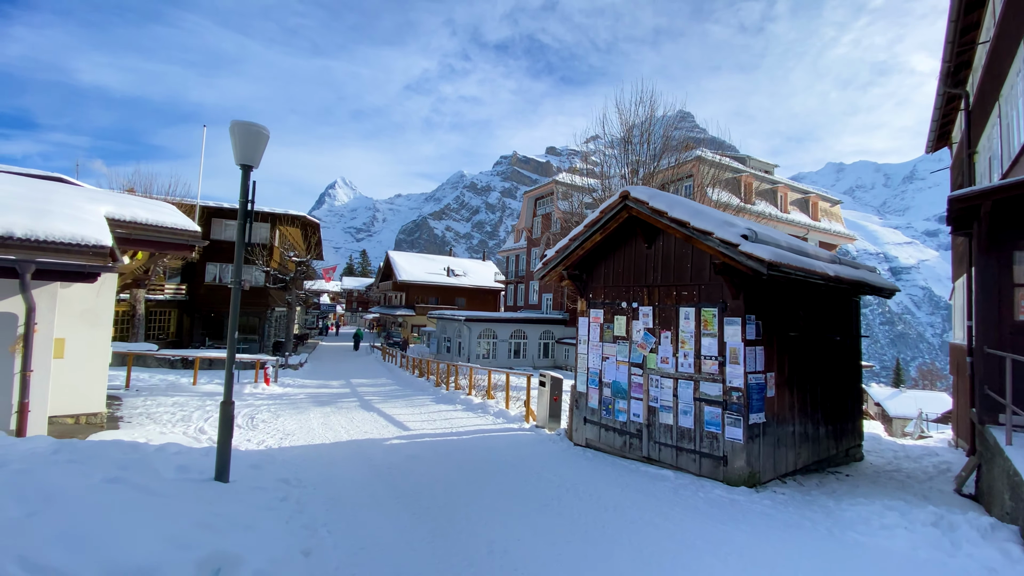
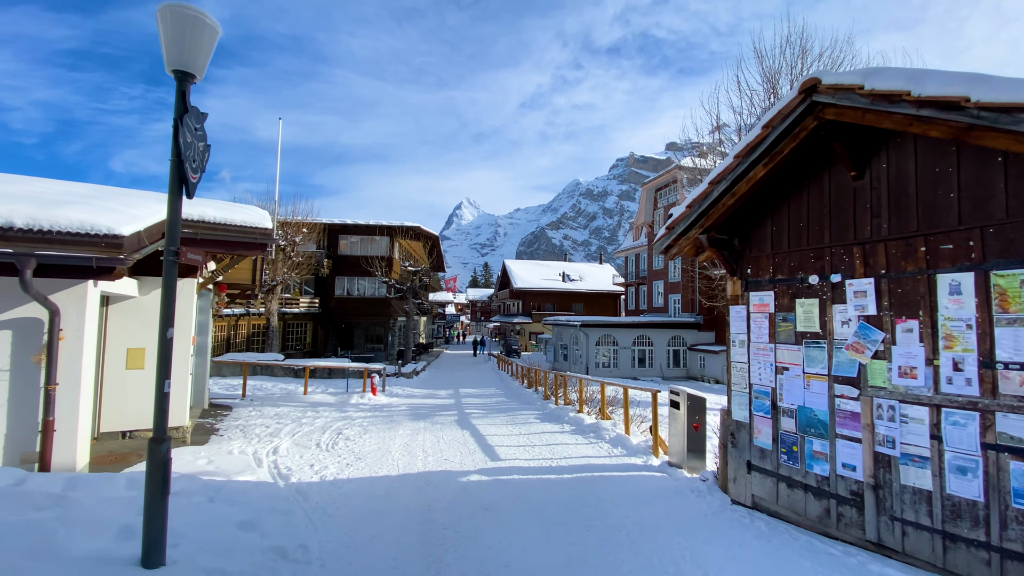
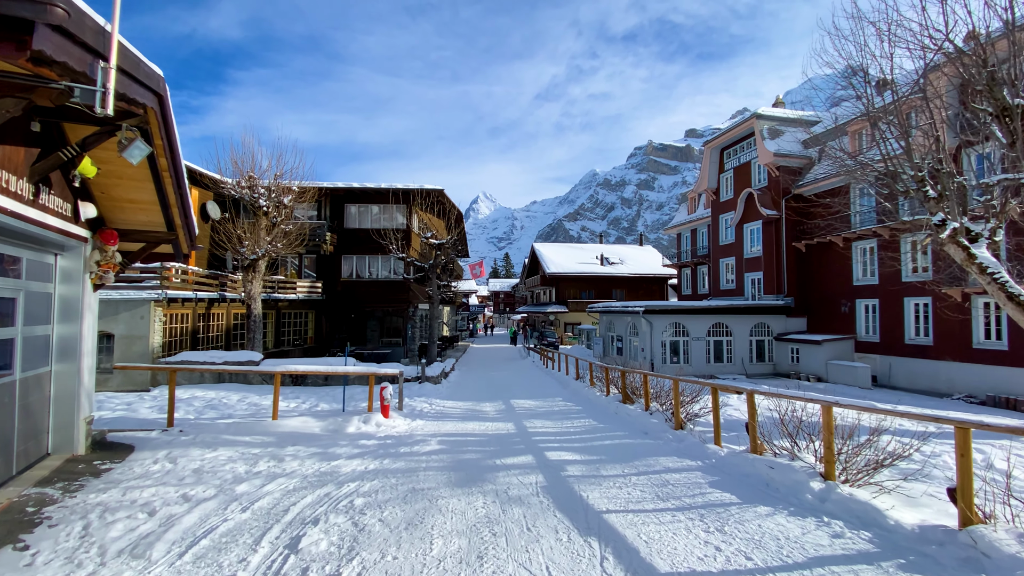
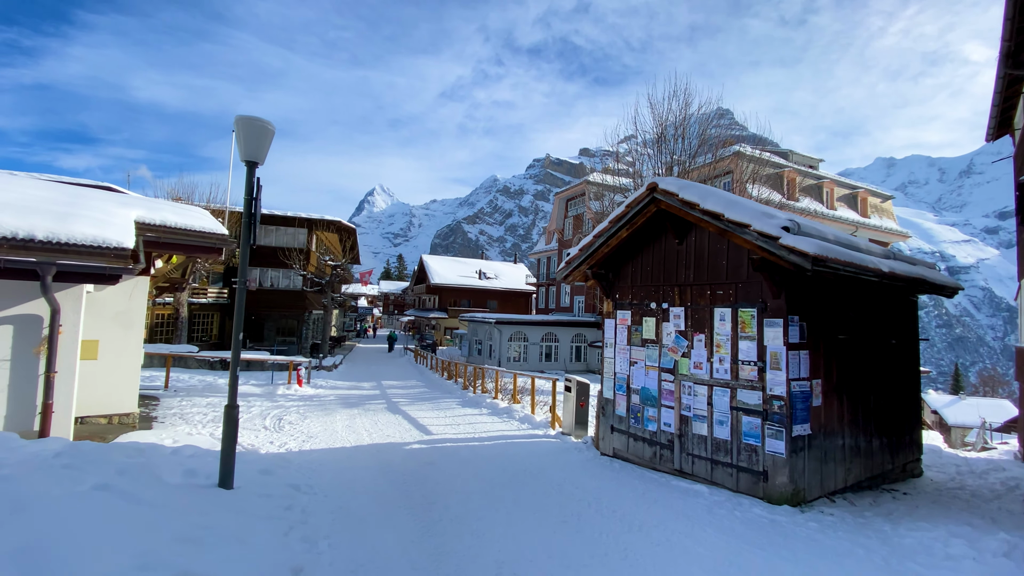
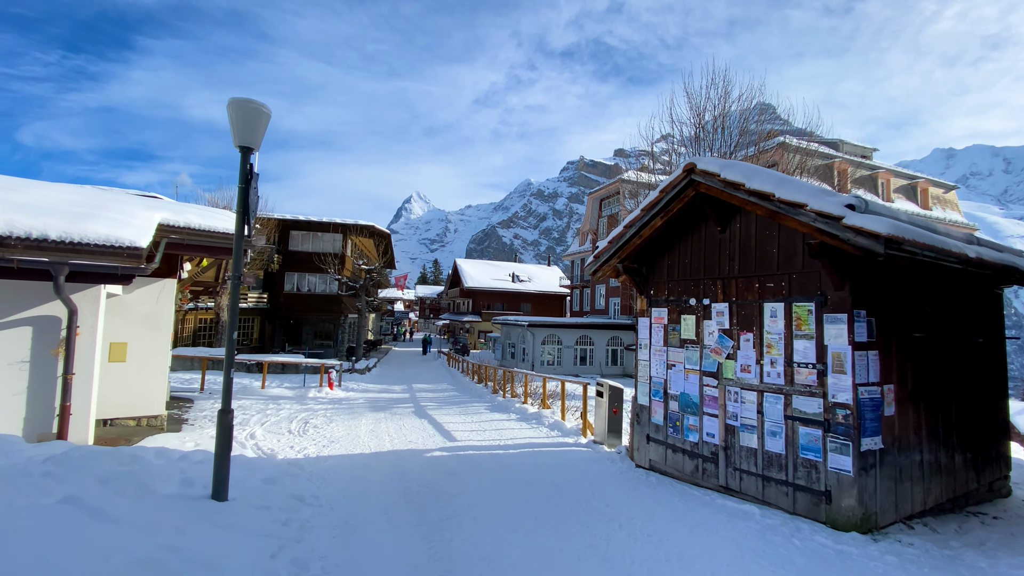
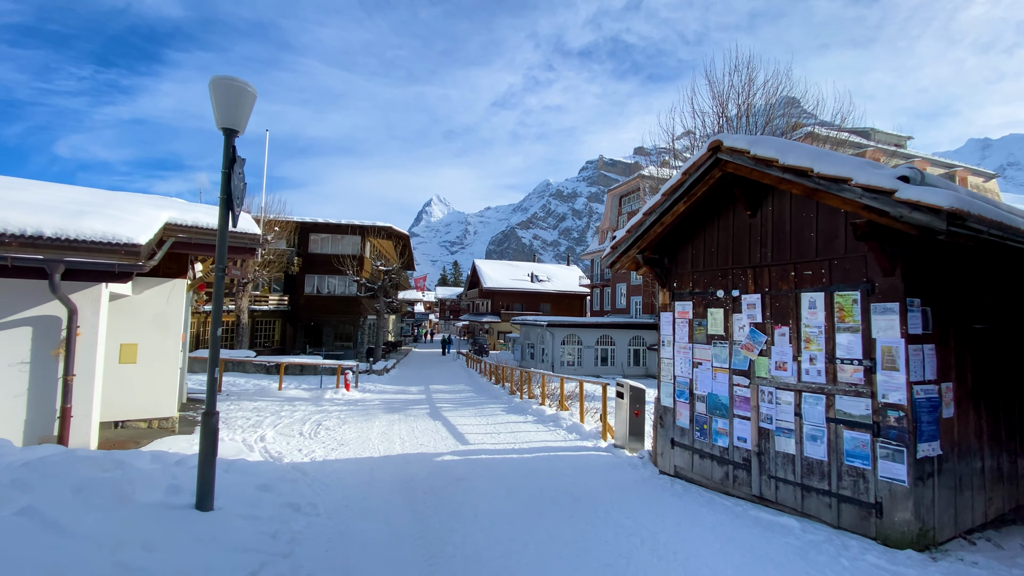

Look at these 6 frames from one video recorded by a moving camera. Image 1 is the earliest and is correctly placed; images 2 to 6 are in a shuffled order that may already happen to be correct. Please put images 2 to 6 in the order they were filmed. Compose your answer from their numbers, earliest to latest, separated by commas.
4, 5, 6, 2, 3
